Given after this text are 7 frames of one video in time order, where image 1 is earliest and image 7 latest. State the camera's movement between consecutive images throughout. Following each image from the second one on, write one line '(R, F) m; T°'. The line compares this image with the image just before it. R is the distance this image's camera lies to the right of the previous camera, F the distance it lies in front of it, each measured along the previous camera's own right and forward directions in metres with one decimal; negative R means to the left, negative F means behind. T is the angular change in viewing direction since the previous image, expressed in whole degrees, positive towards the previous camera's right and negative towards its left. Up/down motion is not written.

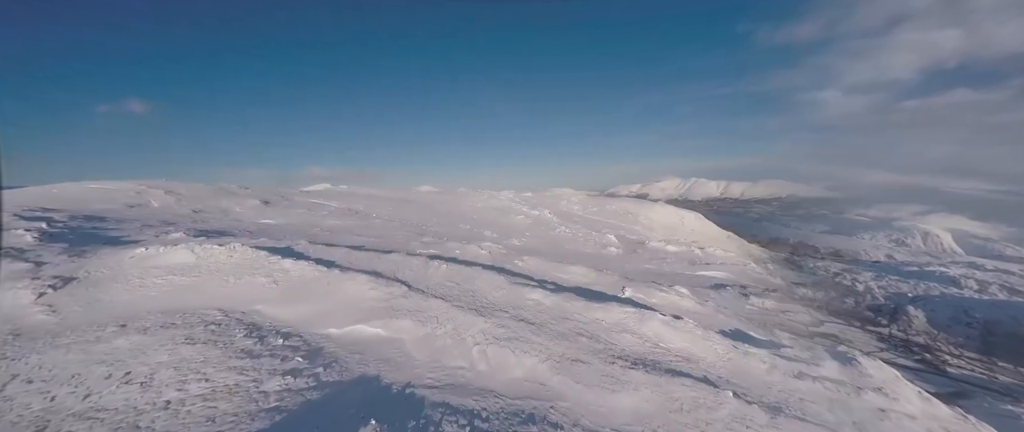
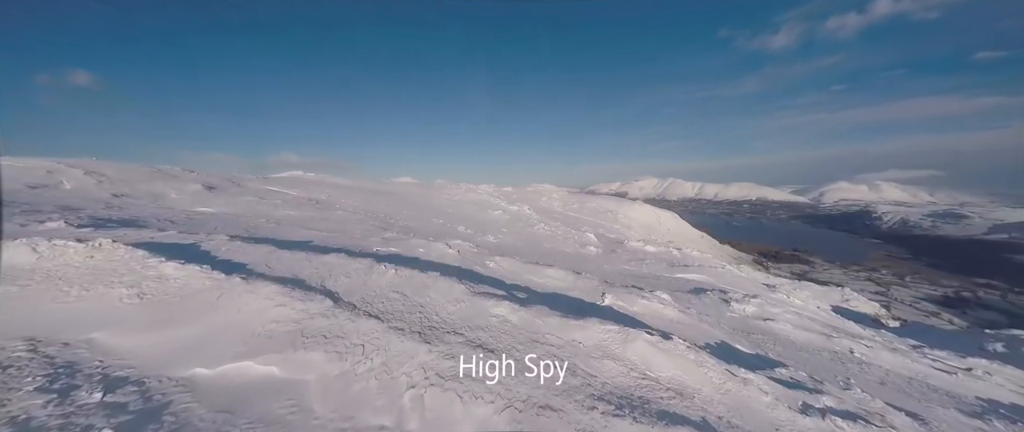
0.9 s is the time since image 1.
(+0.3, +1.3) m; +3°
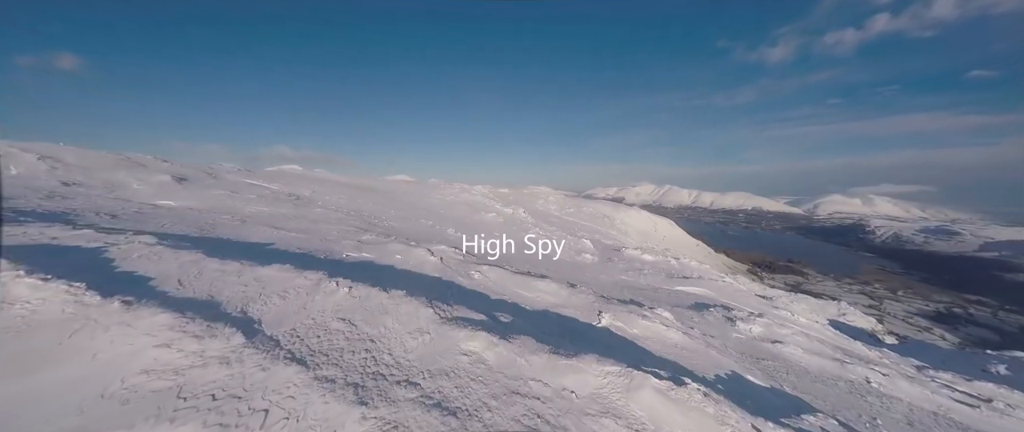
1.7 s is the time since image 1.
(+0.2, +1.2) m; +1°
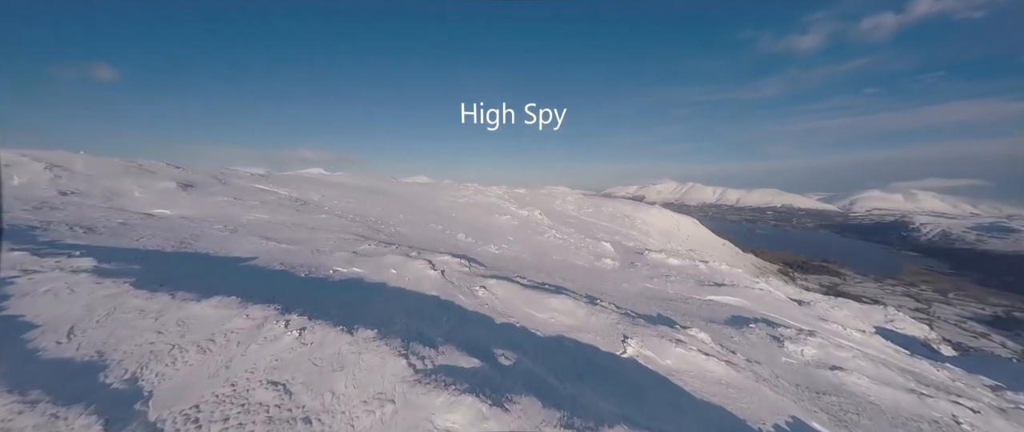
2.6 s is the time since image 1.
(+0.3, +1.3) m; -3°
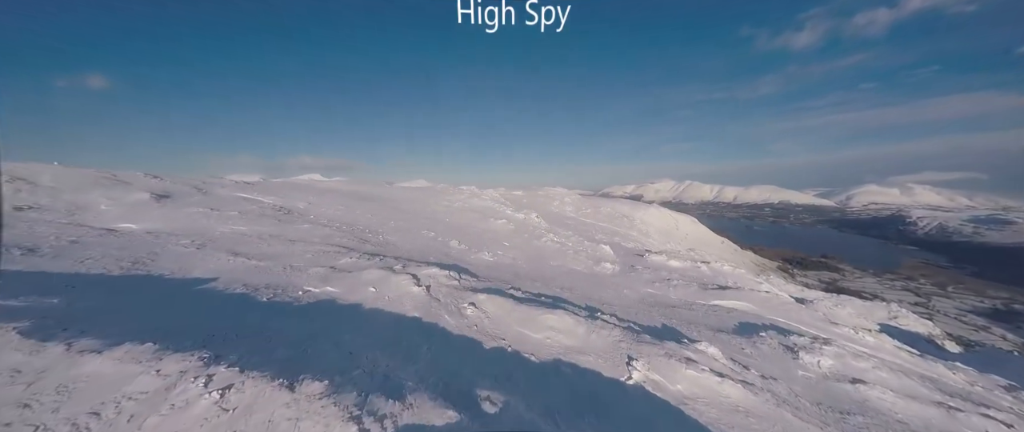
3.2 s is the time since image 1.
(+0.2, +0.8) m; 0°
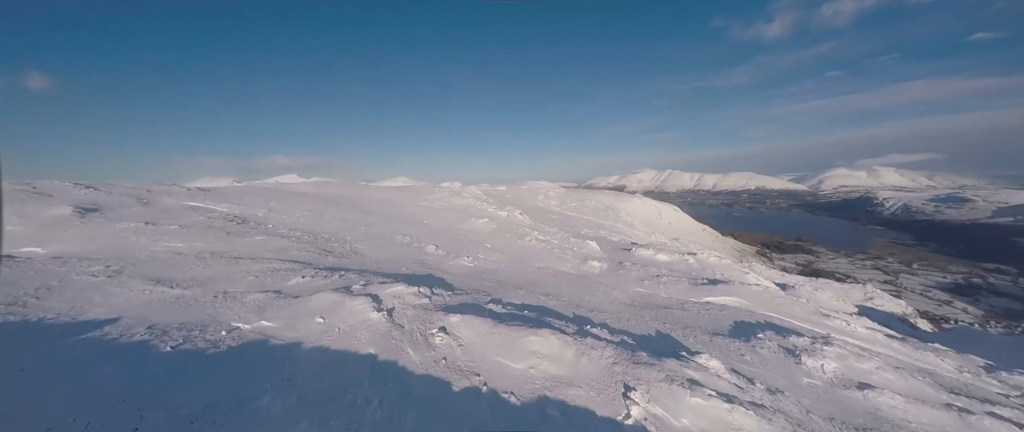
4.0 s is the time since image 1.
(+0.3, +1.2) m; +3°
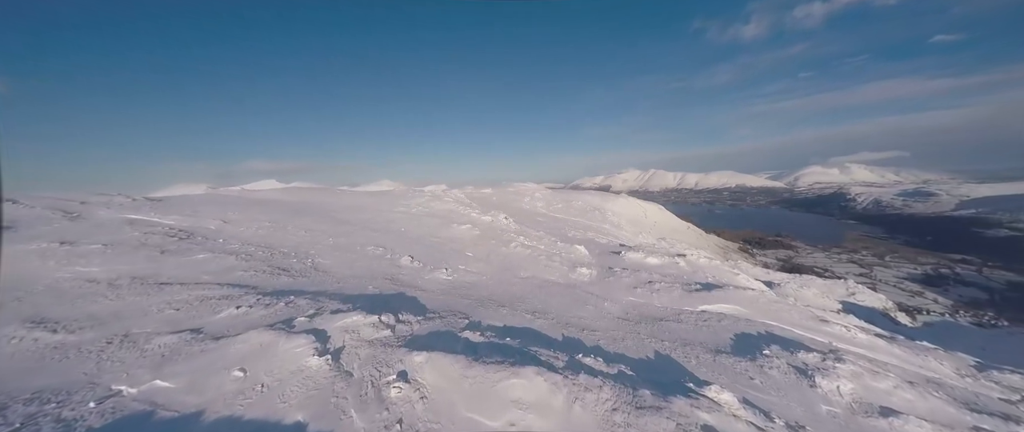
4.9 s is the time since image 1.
(+0.3, +1.4) m; +2°
